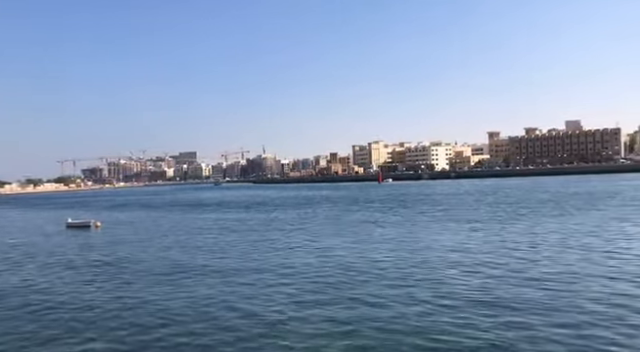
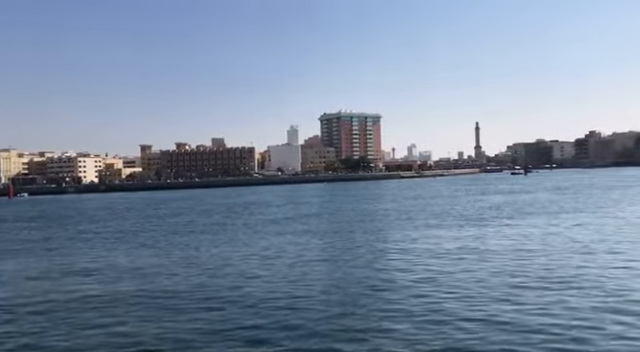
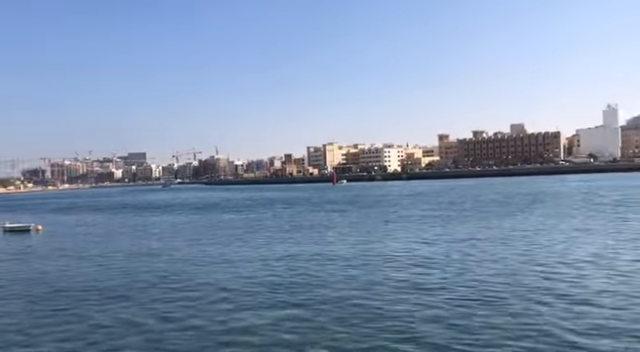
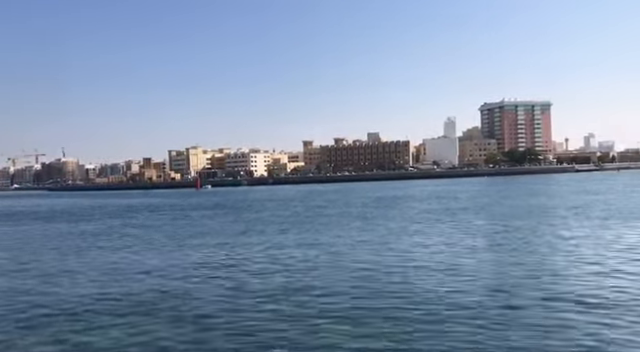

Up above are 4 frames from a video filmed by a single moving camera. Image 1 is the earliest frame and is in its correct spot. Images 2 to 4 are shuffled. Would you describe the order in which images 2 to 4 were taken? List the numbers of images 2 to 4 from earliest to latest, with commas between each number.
3, 4, 2
